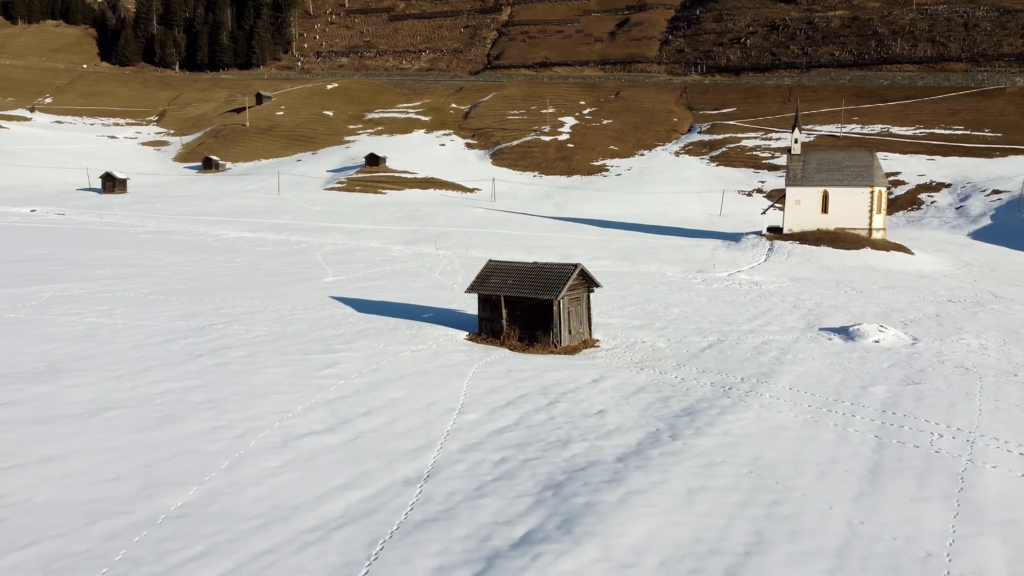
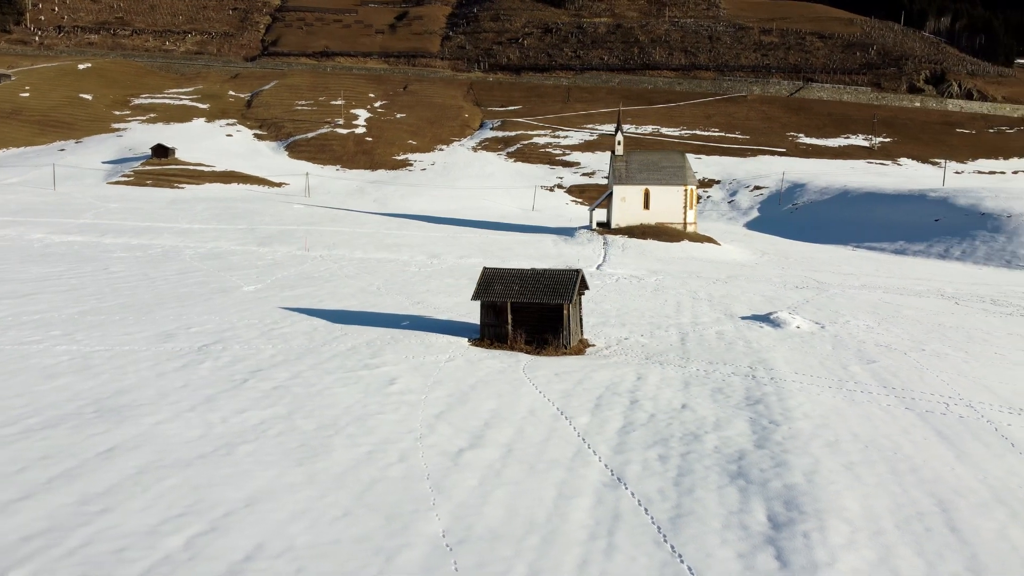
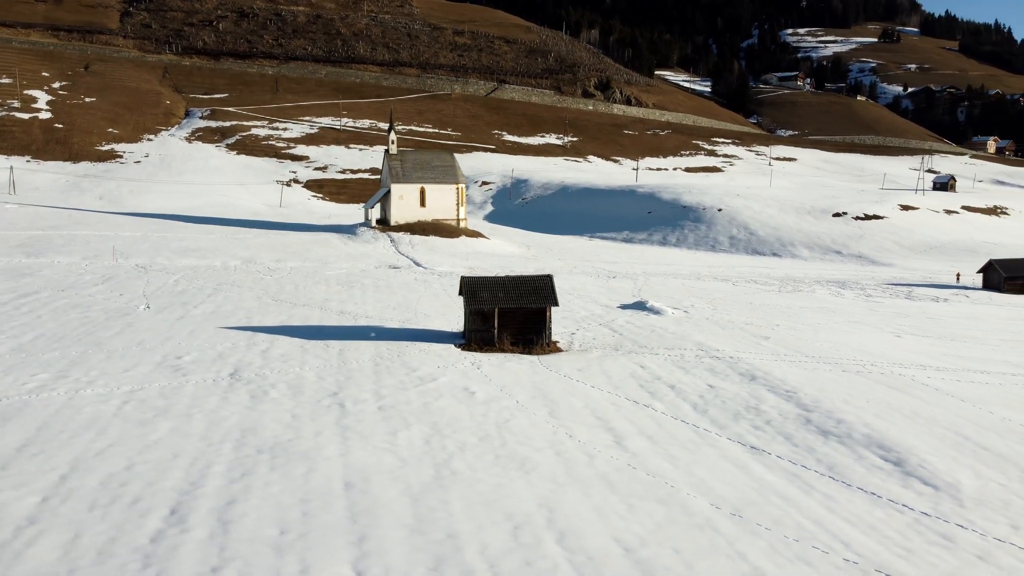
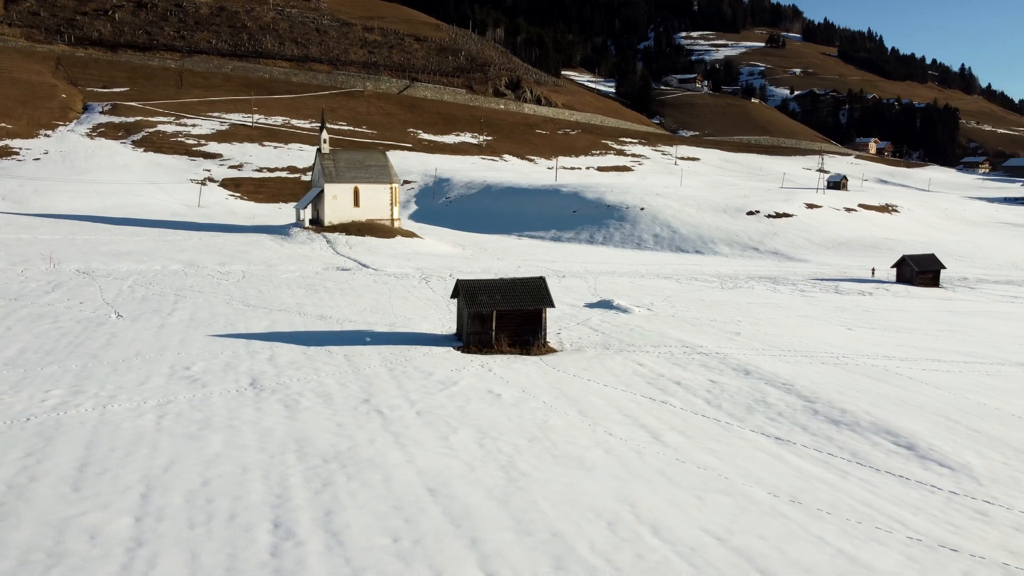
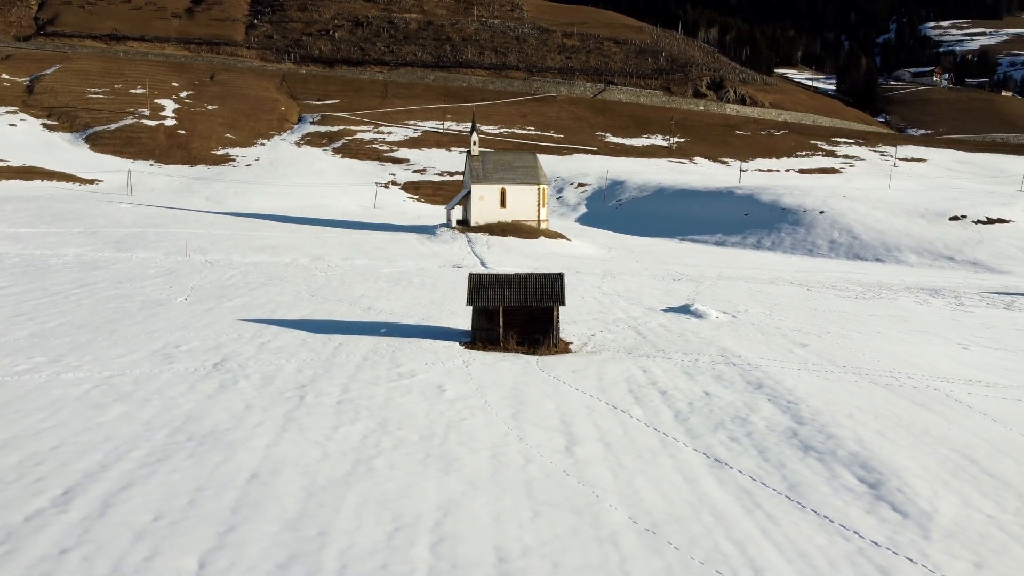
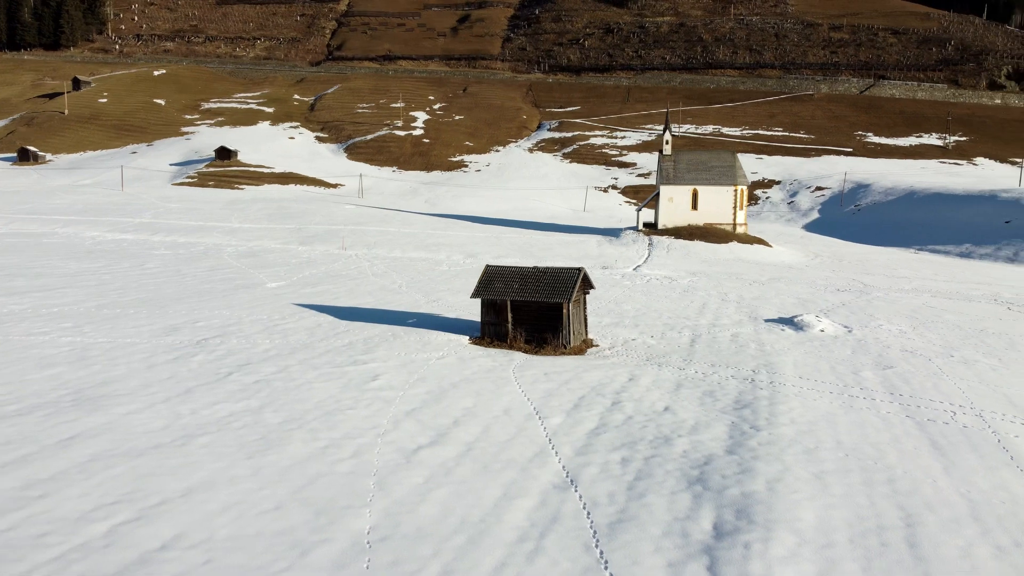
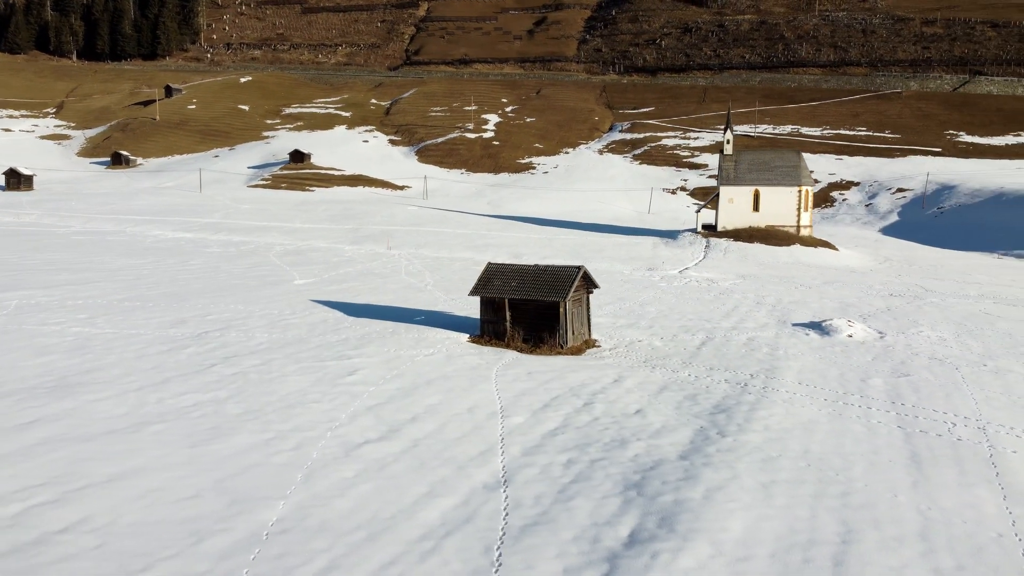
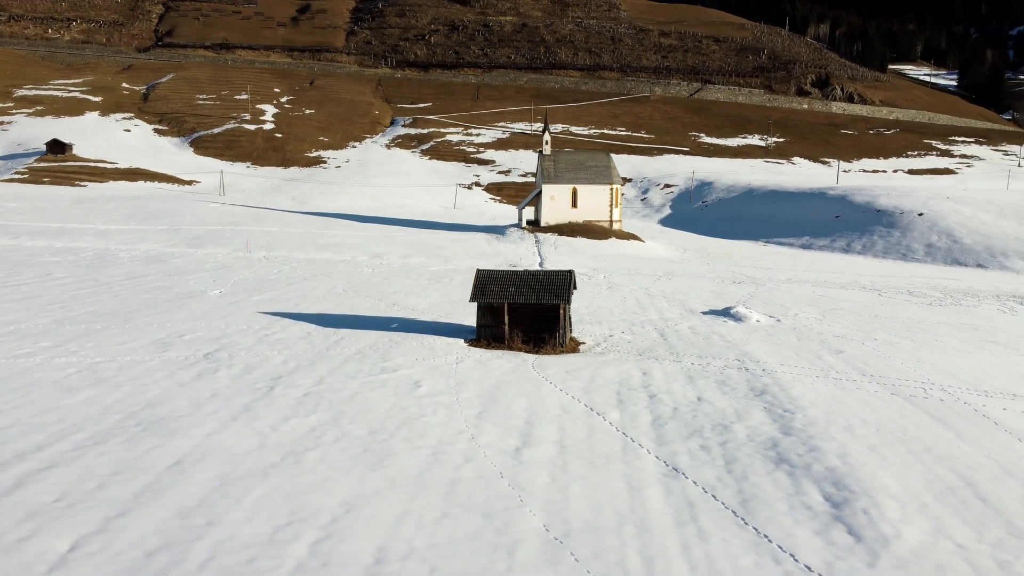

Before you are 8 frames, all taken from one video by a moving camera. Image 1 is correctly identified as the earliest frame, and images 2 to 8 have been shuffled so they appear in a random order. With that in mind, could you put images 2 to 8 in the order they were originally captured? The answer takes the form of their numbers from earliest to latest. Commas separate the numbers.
7, 6, 2, 8, 5, 3, 4
